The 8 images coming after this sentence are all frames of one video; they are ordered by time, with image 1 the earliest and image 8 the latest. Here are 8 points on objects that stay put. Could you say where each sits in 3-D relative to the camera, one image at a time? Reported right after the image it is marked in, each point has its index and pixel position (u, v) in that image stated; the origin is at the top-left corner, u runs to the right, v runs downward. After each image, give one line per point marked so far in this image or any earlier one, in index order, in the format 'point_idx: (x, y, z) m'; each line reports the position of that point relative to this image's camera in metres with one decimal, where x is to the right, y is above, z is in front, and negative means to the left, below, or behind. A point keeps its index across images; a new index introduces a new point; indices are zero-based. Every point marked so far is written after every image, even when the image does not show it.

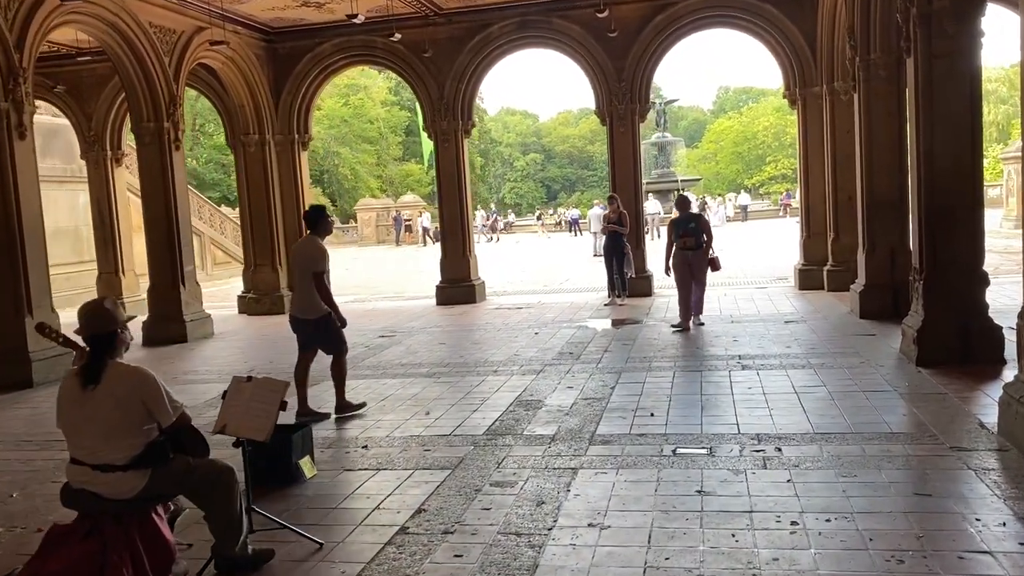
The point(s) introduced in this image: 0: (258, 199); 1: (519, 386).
0: (-3.9, +1.3, +13.5) m
1: (0.0, -0.8, +7.0) m
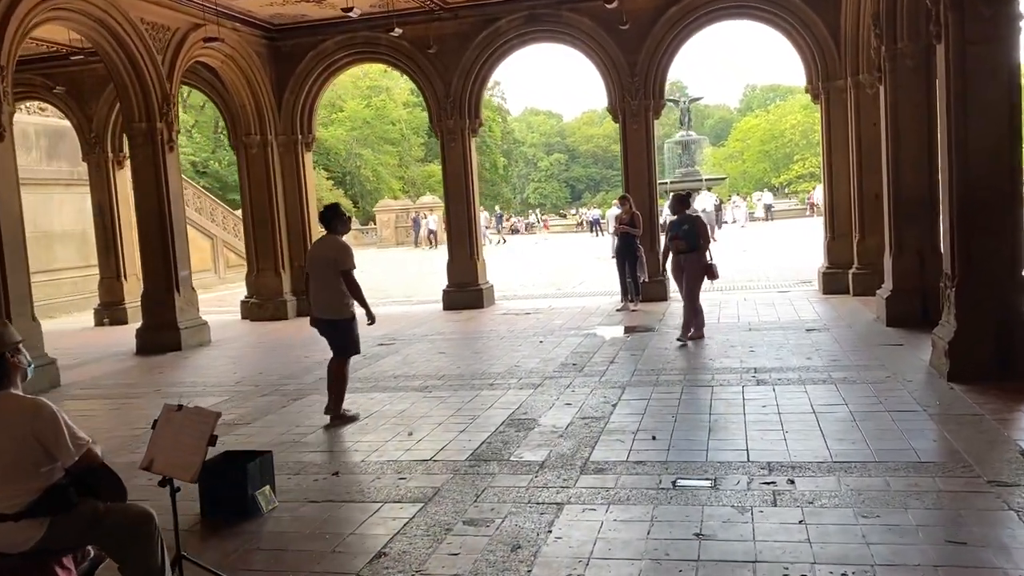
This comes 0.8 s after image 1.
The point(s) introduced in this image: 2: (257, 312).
0: (-3.7, +1.3, +13.1) m
1: (0.0, -0.8, +6.5) m
2: (-3.7, -0.4, +13.0) m
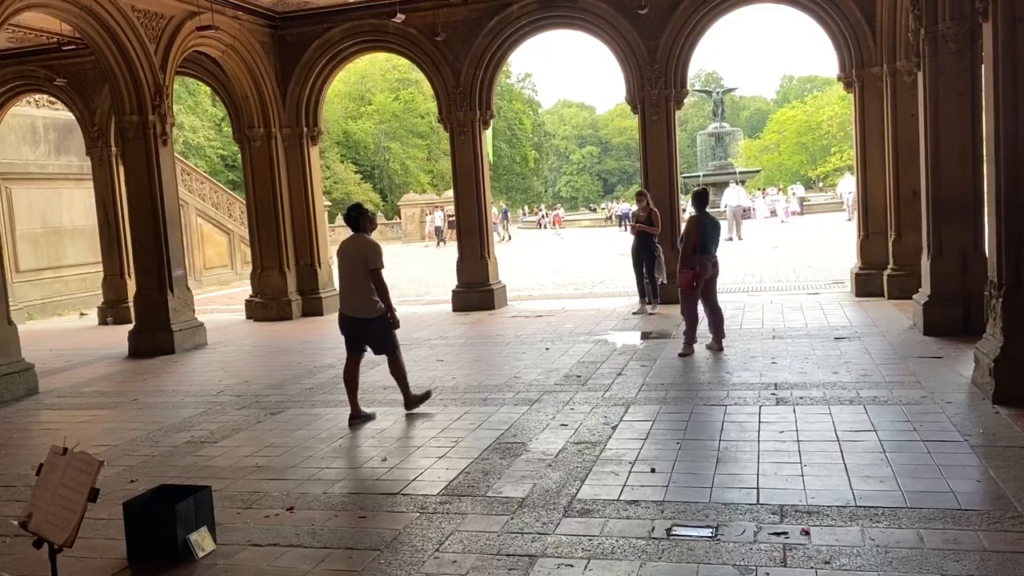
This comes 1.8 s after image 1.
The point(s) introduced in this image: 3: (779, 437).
0: (-3.5, +1.3, +12.6) m
1: (0.0, -0.9, +5.9) m
2: (-3.5, -0.3, +12.5) m
3: (+1.6, -0.9, +5.1) m
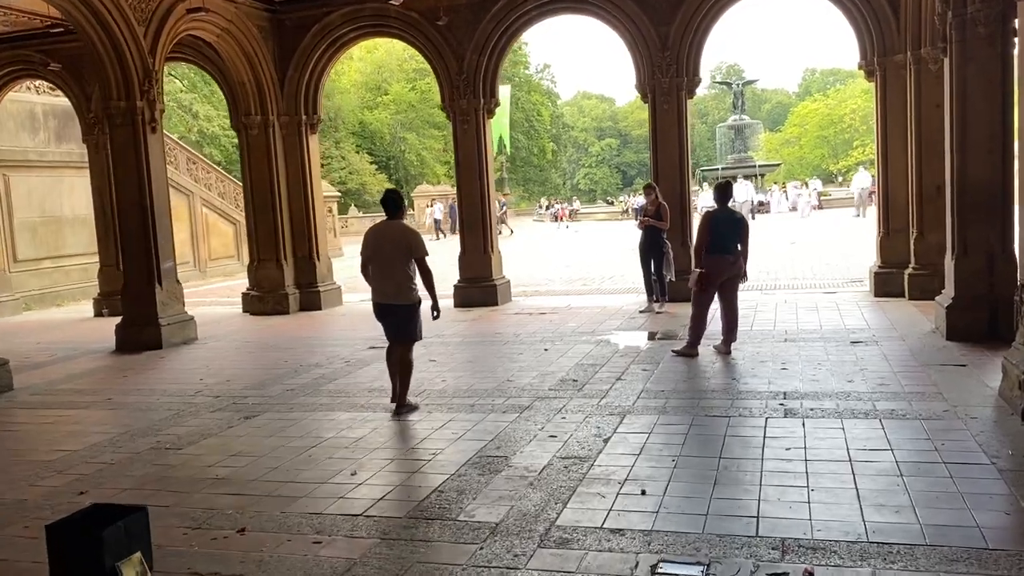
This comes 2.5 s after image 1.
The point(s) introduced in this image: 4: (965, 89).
0: (-3.5, +1.4, +12.2) m
1: (-0.1, -0.9, +5.5) m
2: (-3.5, -0.2, +12.2) m
3: (+1.4, -0.9, +4.7) m
4: (+3.8, +1.7, +7.5) m
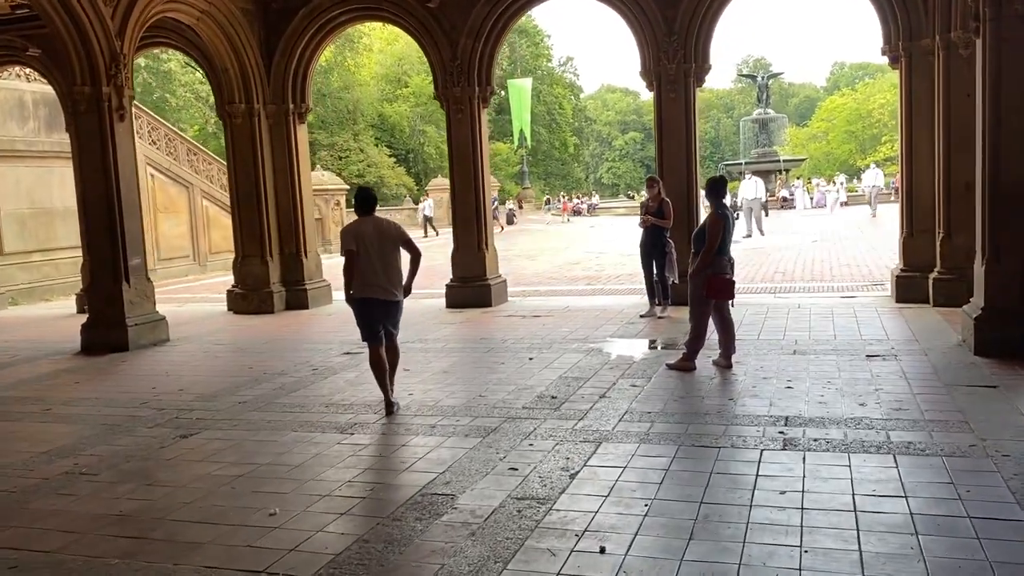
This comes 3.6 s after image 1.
0: (-3.5, +1.4, +11.6) m
1: (-0.4, -0.9, +4.8) m
2: (-3.5, -0.2, +11.6) m
3: (+1.2, -0.9, +3.9) m
4: (+3.7, +1.6, +6.7) m
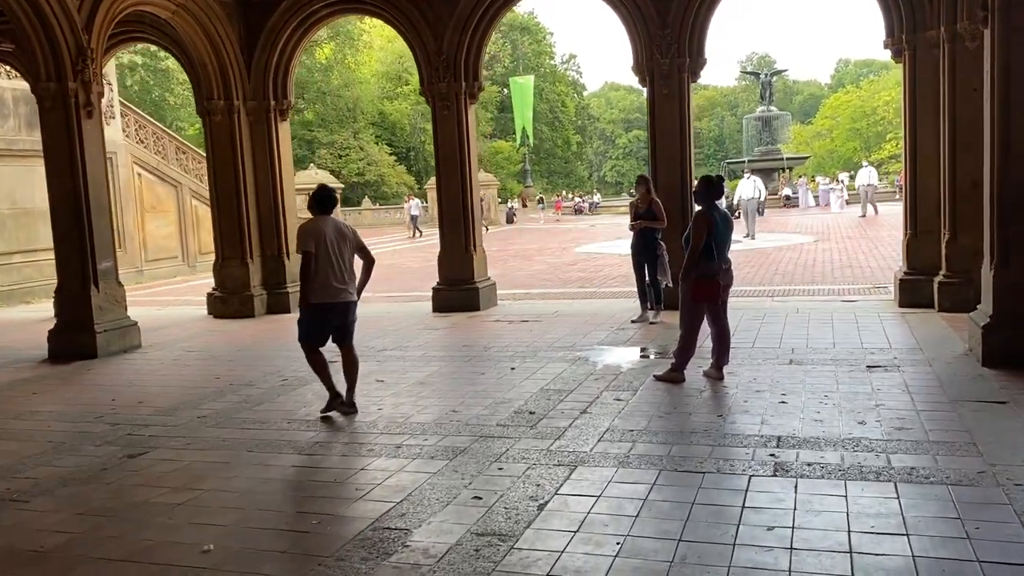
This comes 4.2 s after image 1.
0: (-3.6, +1.4, +11.3) m
1: (-0.5, -1.0, +4.4) m
2: (-3.7, -0.3, +11.2) m
3: (+1.0, -1.0, +3.5) m
4: (+3.5, +1.6, +6.3) m
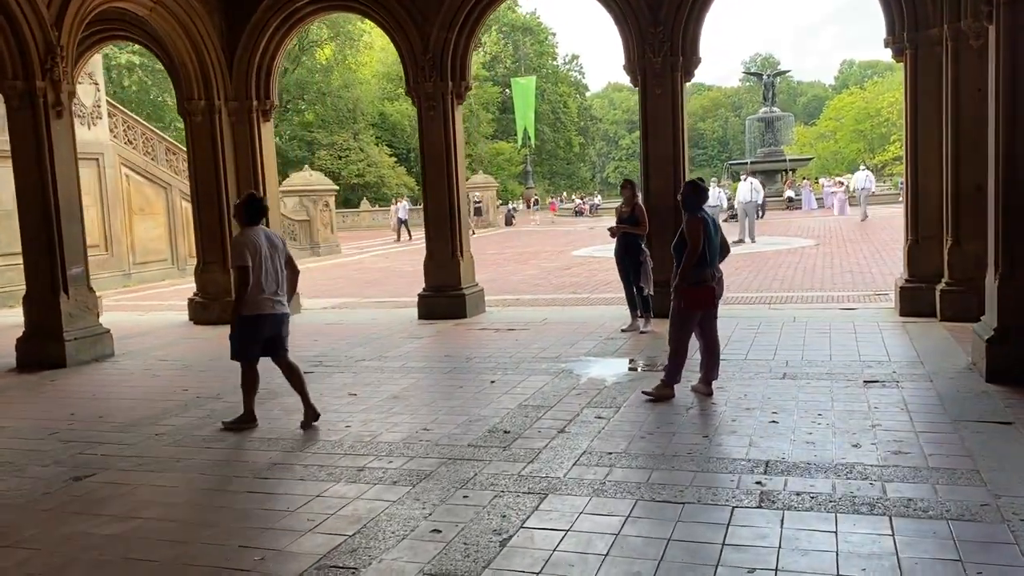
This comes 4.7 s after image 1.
0: (-3.8, +1.3, +10.9) m
1: (-0.7, -1.0, +4.1) m
2: (-3.8, -0.3, +10.9) m
3: (+0.9, -1.1, +3.2) m
4: (+3.4, +1.5, +5.9) m
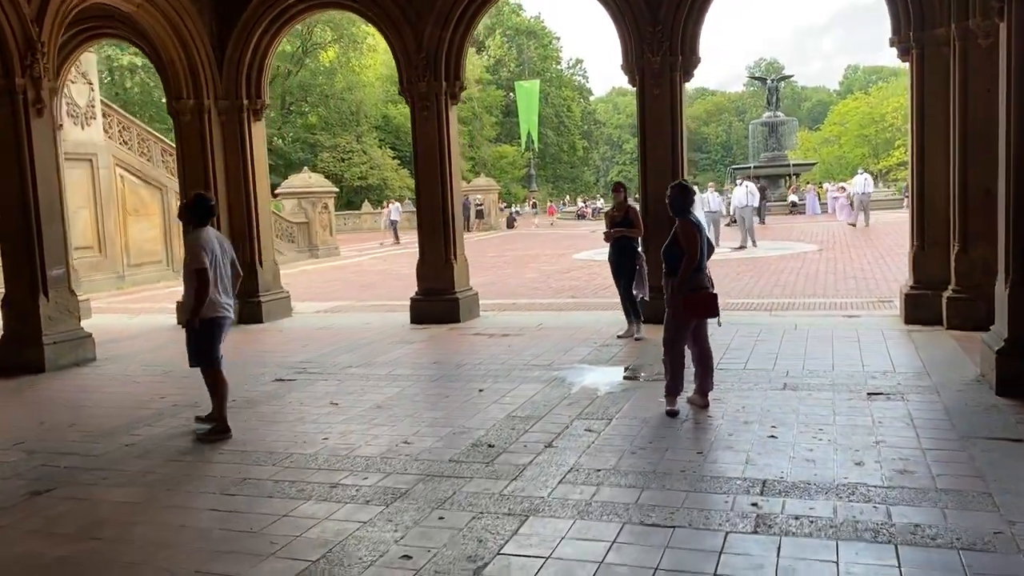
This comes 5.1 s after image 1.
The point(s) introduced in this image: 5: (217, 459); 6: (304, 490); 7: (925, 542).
0: (-3.8, +1.3, +10.7) m
1: (-0.8, -1.1, +3.8) m
2: (-3.9, -0.4, +10.6) m
3: (+0.8, -1.1, +2.9) m
4: (+3.3, +1.4, +5.7) m
5: (-1.7, -1.0, +5.1) m
6: (-1.0, -1.0, +4.5) m
7: (+1.6, -1.0, +3.5) m
